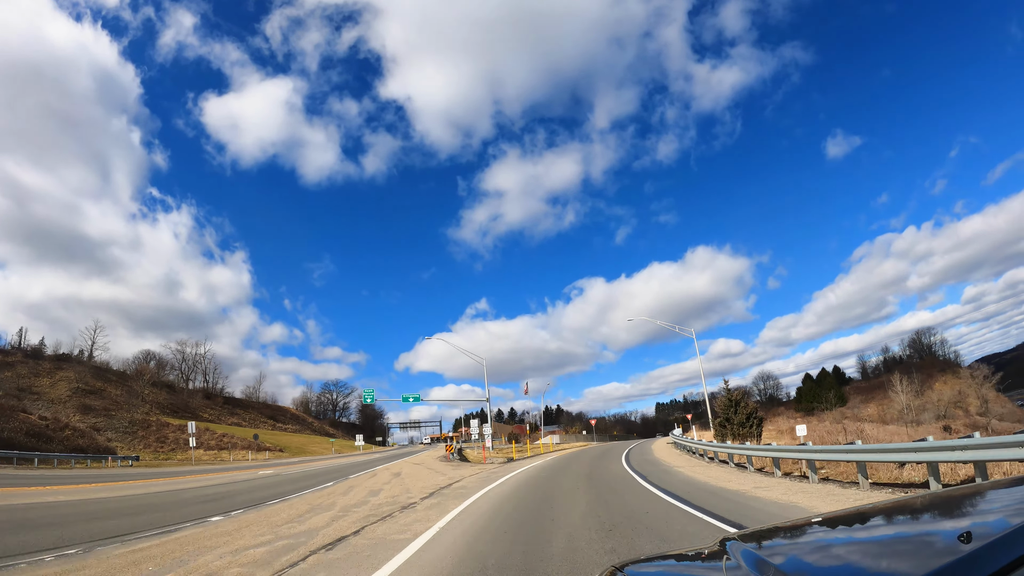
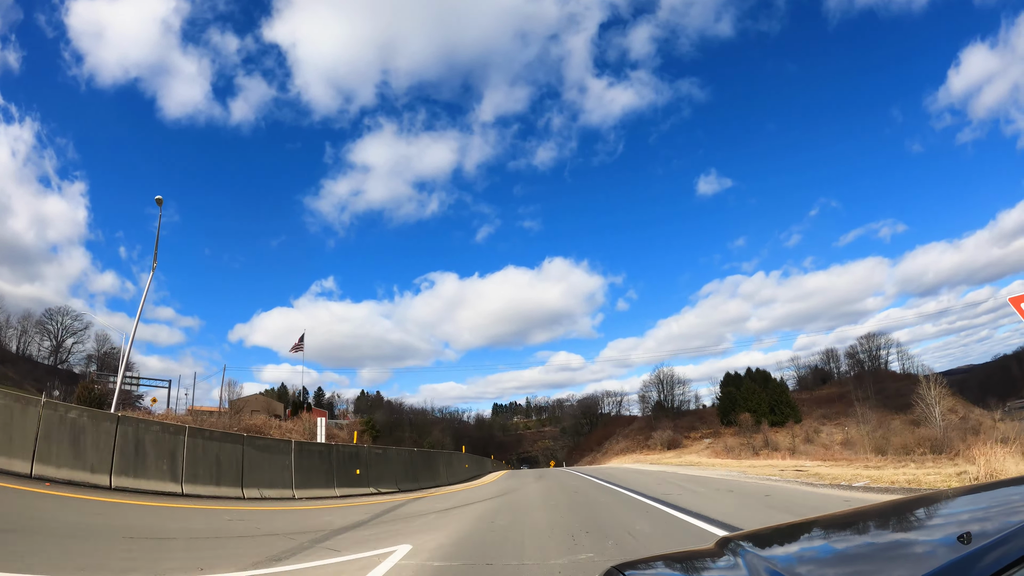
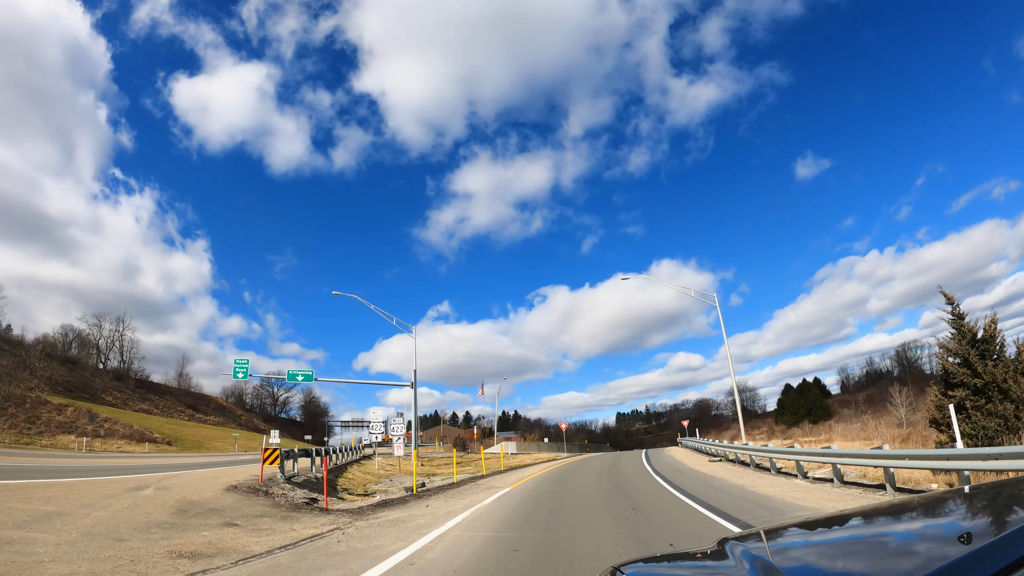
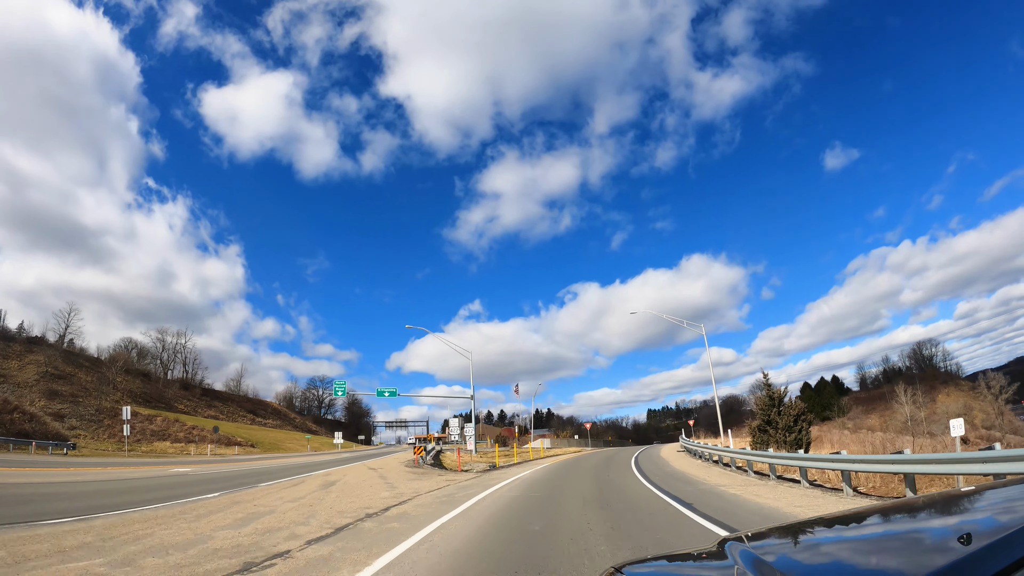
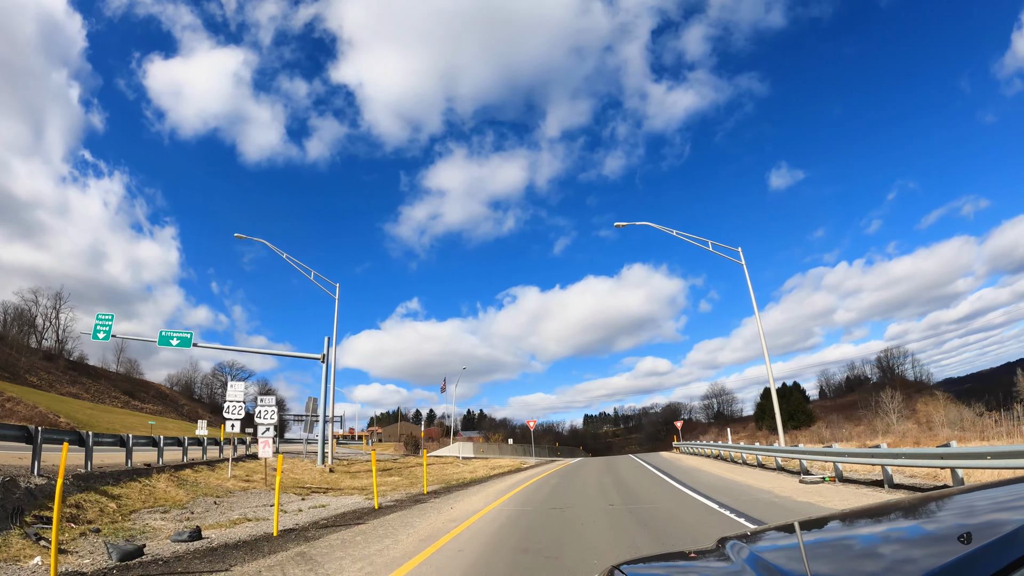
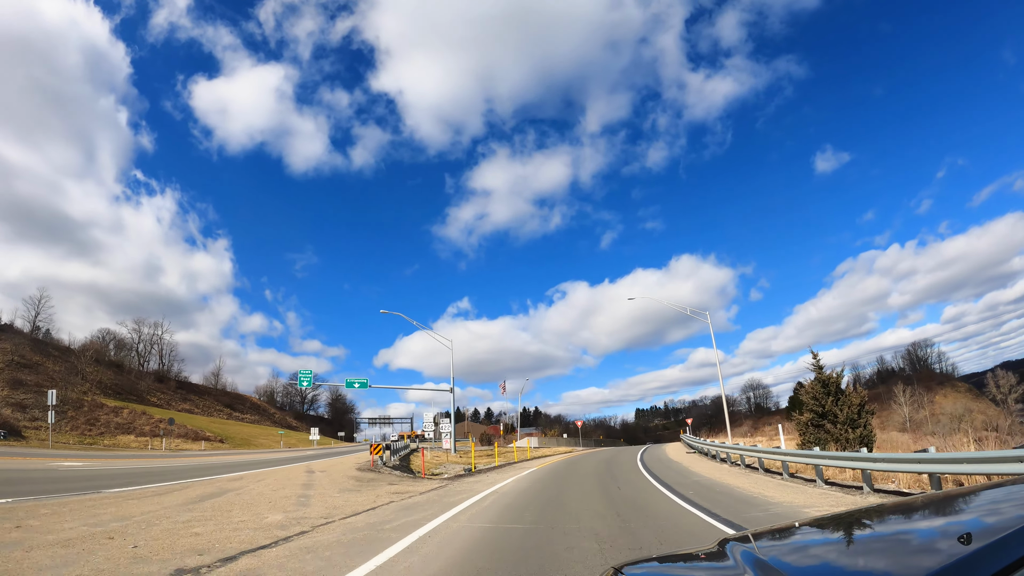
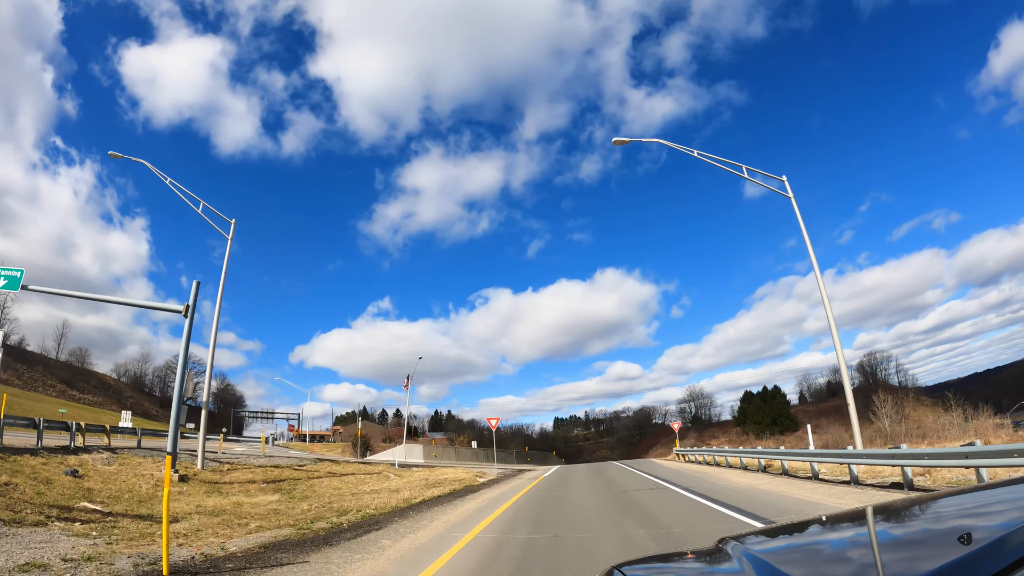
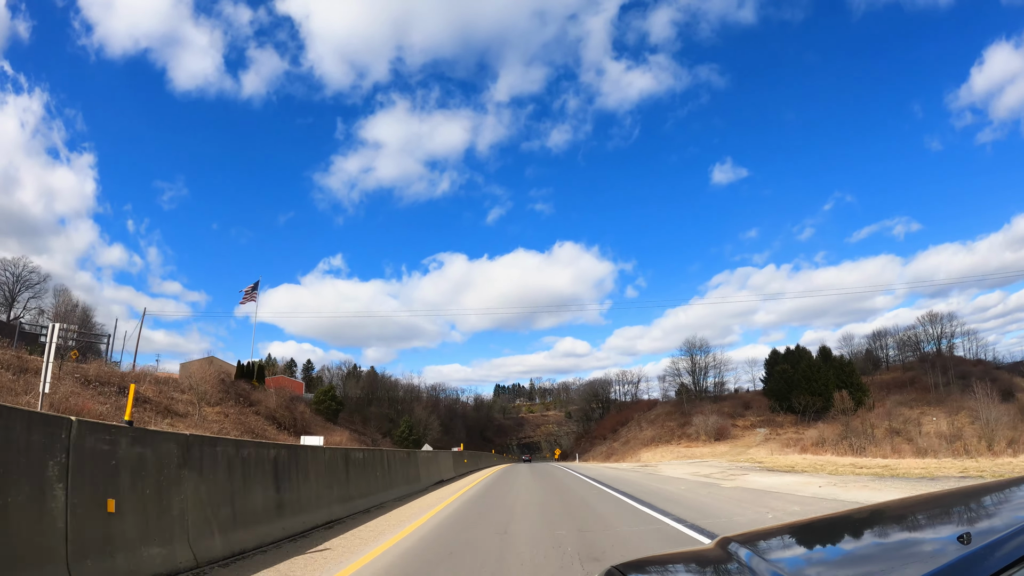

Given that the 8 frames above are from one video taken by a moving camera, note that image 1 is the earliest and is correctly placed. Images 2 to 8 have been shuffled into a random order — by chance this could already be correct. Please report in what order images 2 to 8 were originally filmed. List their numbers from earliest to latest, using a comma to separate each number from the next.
4, 6, 3, 5, 7, 2, 8
